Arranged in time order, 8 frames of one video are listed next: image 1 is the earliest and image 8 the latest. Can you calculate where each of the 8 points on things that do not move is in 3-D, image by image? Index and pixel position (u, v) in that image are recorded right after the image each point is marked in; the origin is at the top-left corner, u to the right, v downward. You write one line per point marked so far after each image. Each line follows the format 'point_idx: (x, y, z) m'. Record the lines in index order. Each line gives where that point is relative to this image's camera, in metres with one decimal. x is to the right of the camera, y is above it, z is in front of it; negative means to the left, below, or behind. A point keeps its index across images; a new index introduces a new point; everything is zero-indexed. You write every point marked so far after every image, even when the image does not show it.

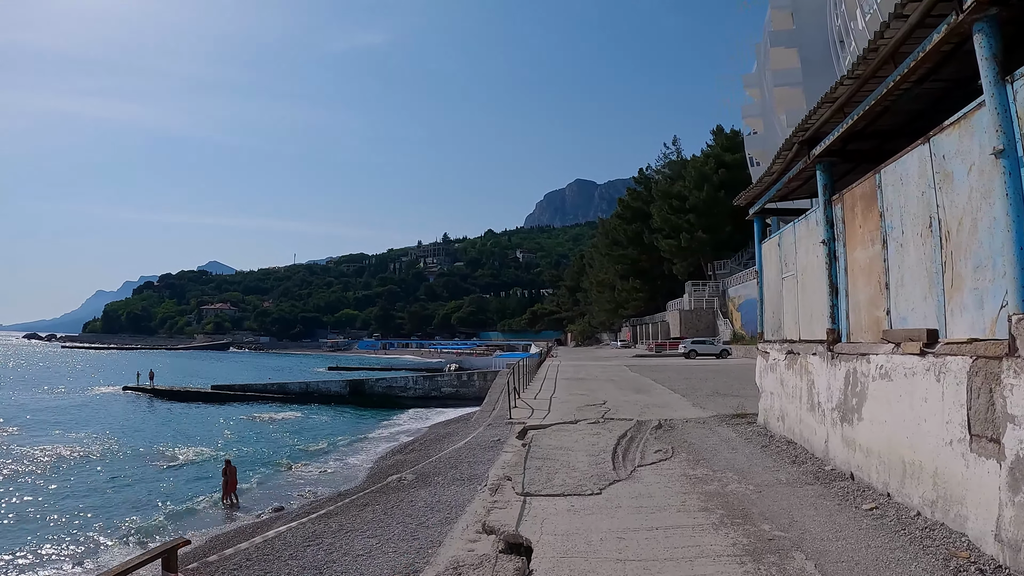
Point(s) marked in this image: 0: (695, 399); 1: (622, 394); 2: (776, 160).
0: (+3.6, -2.2, +13.1) m
1: (+2.3, -2.3, +14.2) m
2: (+3.3, +1.6, +8.3) m
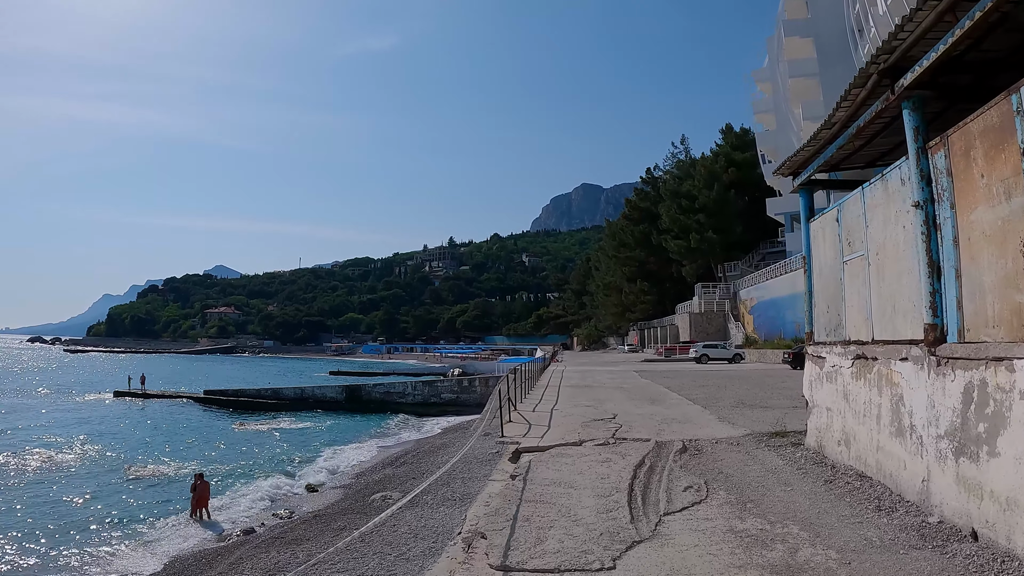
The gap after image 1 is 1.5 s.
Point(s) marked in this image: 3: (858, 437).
0: (+3.5, -2.1, +11.2) m
1: (+2.2, -2.2, +12.3) m
2: (+3.1, +1.7, +6.4) m
3: (+3.1, -1.3, +6.0) m
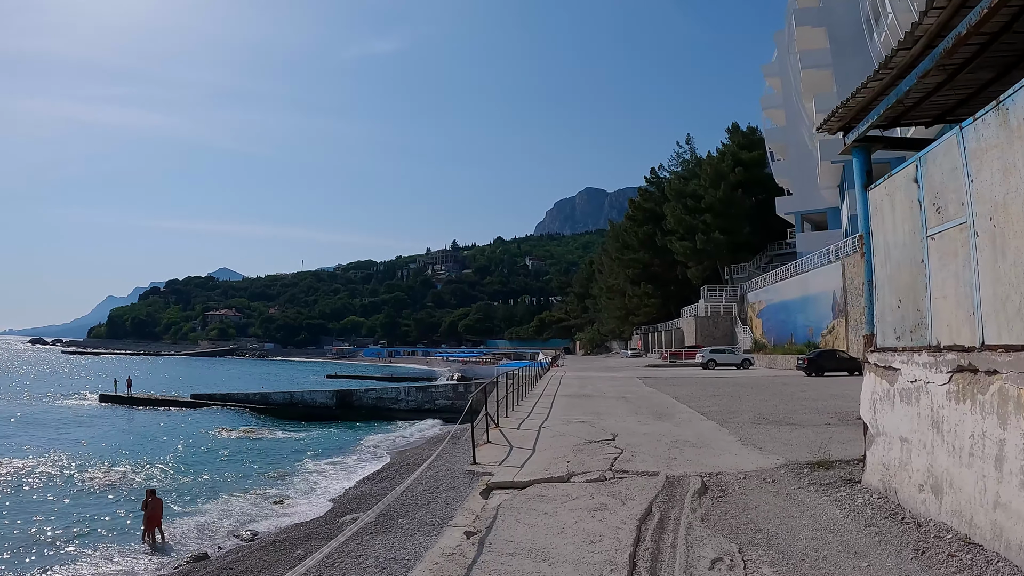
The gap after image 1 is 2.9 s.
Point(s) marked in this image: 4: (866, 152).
0: (+3.2, -2.0, +9.4) m
1: (+2.0, -2.1, +10.4) m
2: (+2.8, +1.8, +4.6) m
3: (+2.8, -1.2, +4.2) m
4: (+3.4, +1.3, +6.5) m
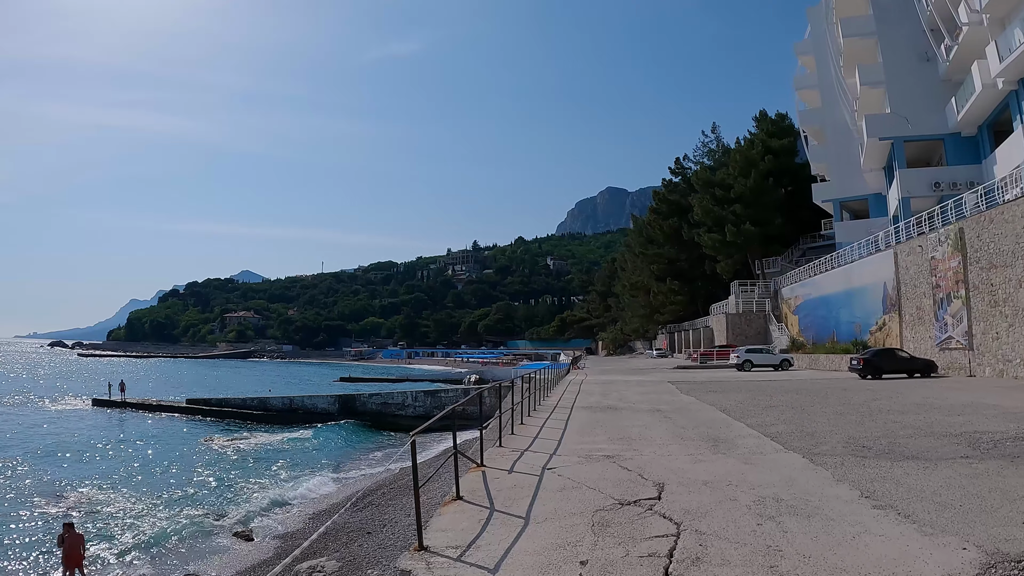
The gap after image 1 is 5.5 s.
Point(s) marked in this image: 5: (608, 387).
0: (+3.1, -1.7, +6.2) m
1: (+1.9, -1.8, +7.3) m
2: (+2.5, +2.1, +1.4) m
3: (+2.5, -0.9, +1.0) m
4: (+3.2, +1.6, +3.2) m
5: (+2.8, -2.9, +19.7) m
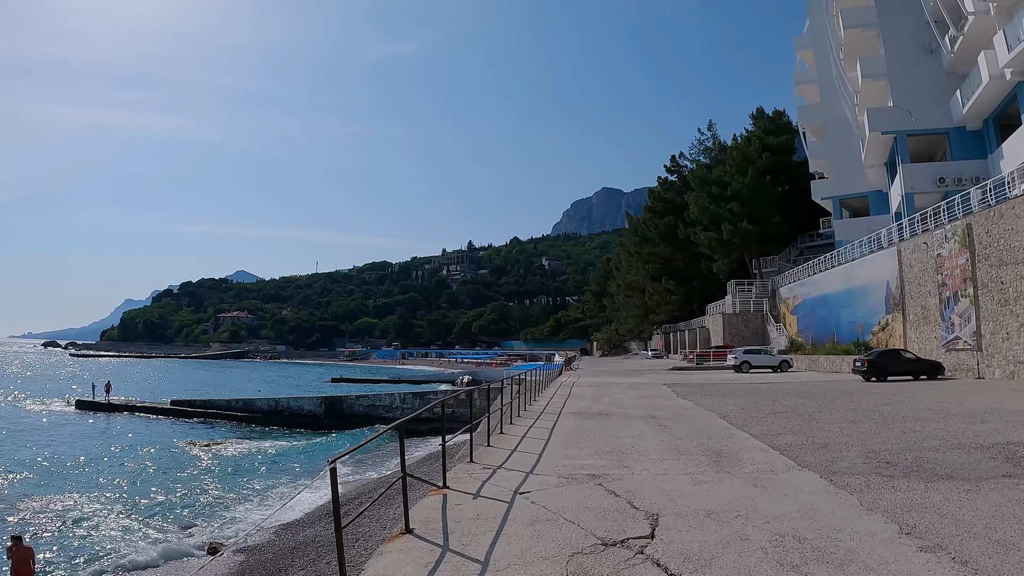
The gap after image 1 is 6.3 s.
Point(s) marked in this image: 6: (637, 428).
0: (+2.8, -1.7, +5.2) m
1: (+1.6, -1.7, +6.2) m
2: (+2.3, +2.2, +0.4) m
3: (+2.3, -0.9, 0.0) m
4: (+2.9, +1.7, +2.2) m
5: (+2.4, -2.8, +18.7) m
6: (+1.9, -2.1, +10.1) m
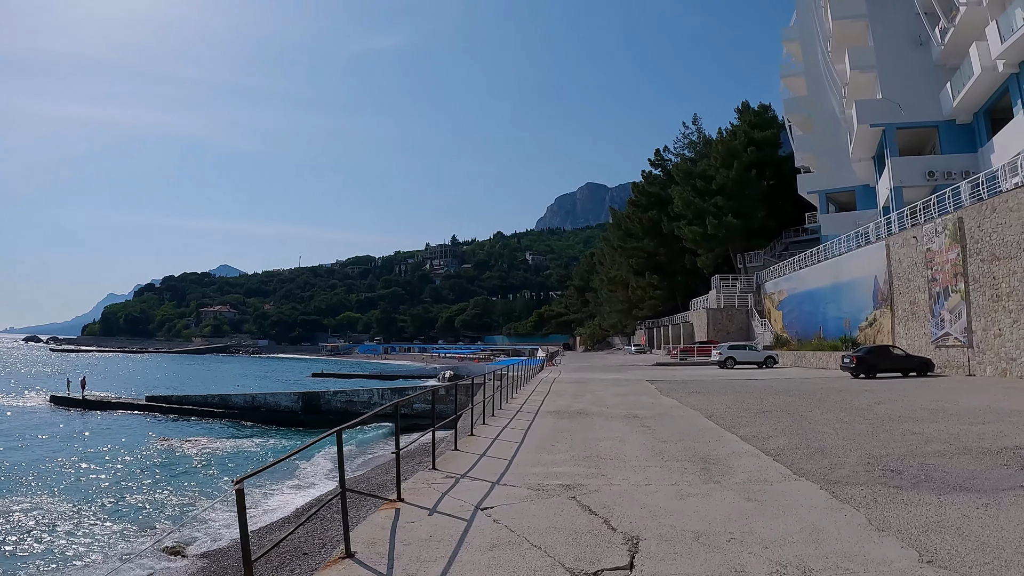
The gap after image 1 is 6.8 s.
0: (+2.5, -1.6, +4.5) m
1: (+1.3, -1.7, +5.6) m
2: (+2.1, +2.3, -0.3) m
3: (+2.1, -0.8, -0.7) m
4: (+2.7, +1.7, +1.6) m
5: (+1.9, -2.7, +18.0) m
6: (+1.5, -2.0, +9.4) m
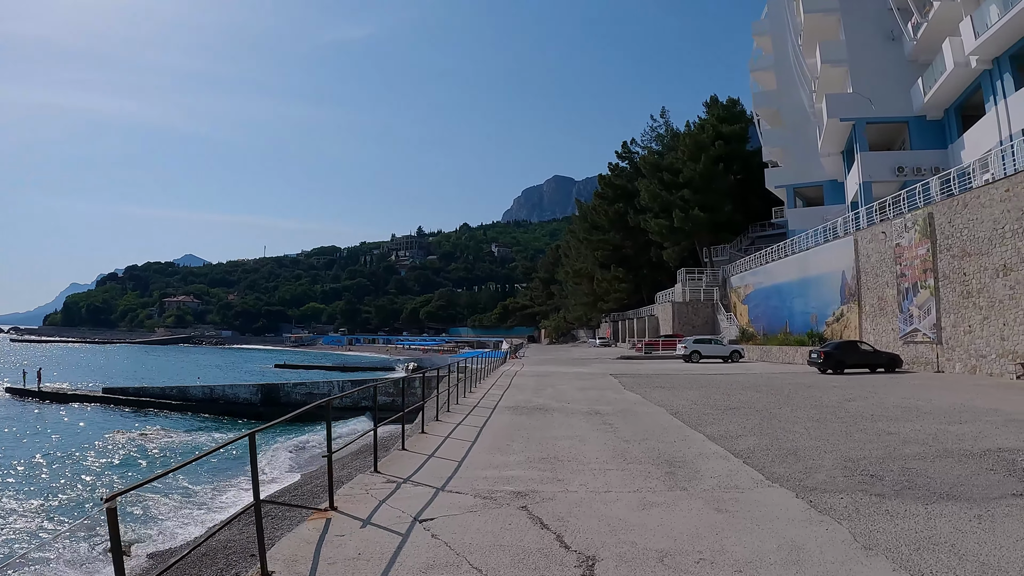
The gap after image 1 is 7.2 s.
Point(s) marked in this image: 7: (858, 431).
0: (+2.2, -1.5, +4.0) m
1: (+0.9, -1.5, +5.0) m
2: (+2.0, +2.3, -0.9) m
3: (+2.0, -0.8, -1.2) m
4: (+2.5, +1.8, +1.0) m
5: (+1.0, -2.4, +17.5) m
6: (+0.9, -1.8, +8.9) m
7: (+4.5, -1.8, +8.6) m
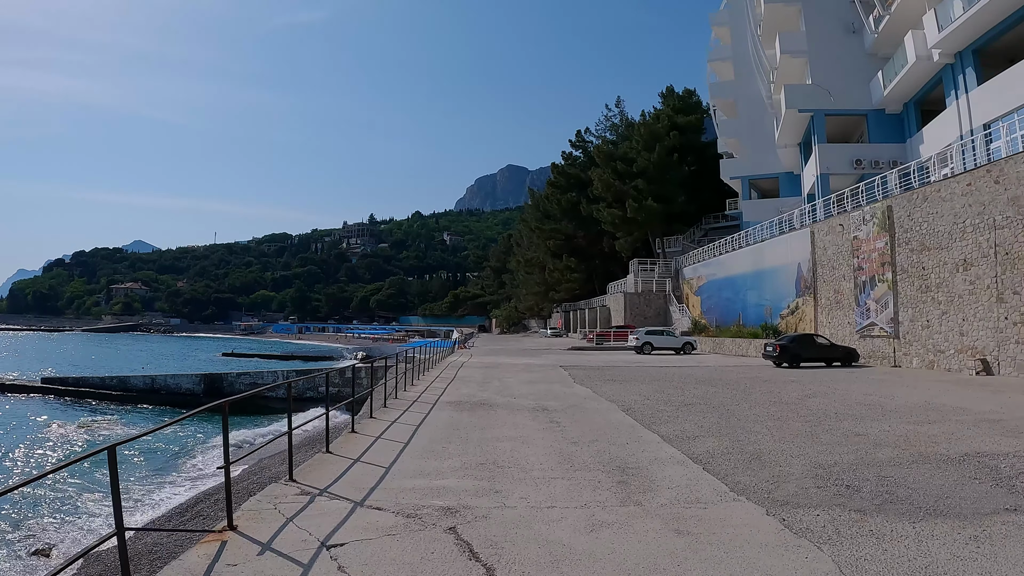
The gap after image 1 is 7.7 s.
0: (+1.8, -1.4, +3.4) m
1: (+0.5, -1.4, +4.3) m
2: (+1.9, +2.3, -1.6) m
3: (+1.9, -0.8, -1.9) m
4: (+2.3, +1.8, +0.4) m
5: (-0.2, -2.2, +16.8) m
6: (+0.2, -1.7, +8.2) m
7: (+3.8, -1.7, +8.1) m
